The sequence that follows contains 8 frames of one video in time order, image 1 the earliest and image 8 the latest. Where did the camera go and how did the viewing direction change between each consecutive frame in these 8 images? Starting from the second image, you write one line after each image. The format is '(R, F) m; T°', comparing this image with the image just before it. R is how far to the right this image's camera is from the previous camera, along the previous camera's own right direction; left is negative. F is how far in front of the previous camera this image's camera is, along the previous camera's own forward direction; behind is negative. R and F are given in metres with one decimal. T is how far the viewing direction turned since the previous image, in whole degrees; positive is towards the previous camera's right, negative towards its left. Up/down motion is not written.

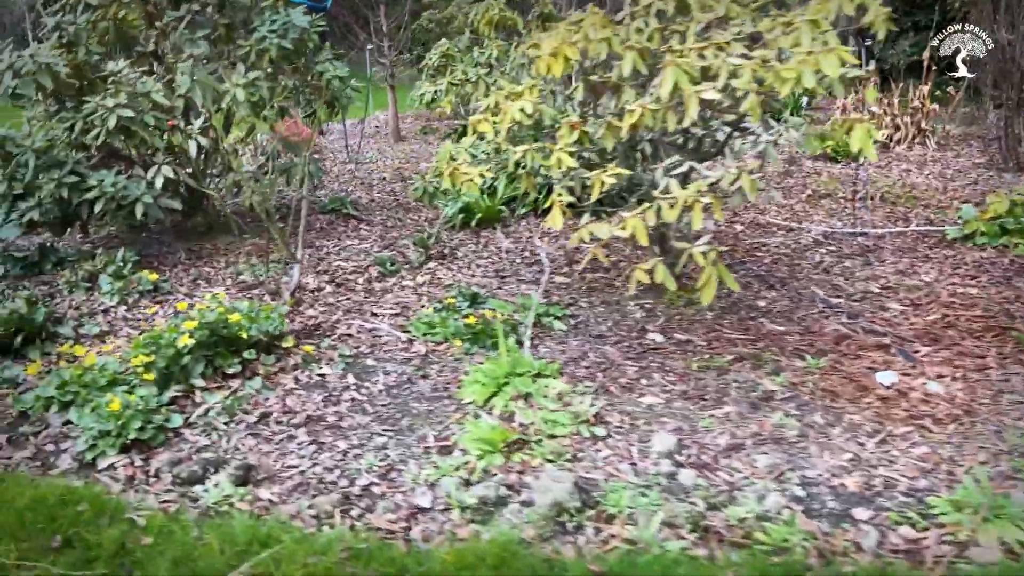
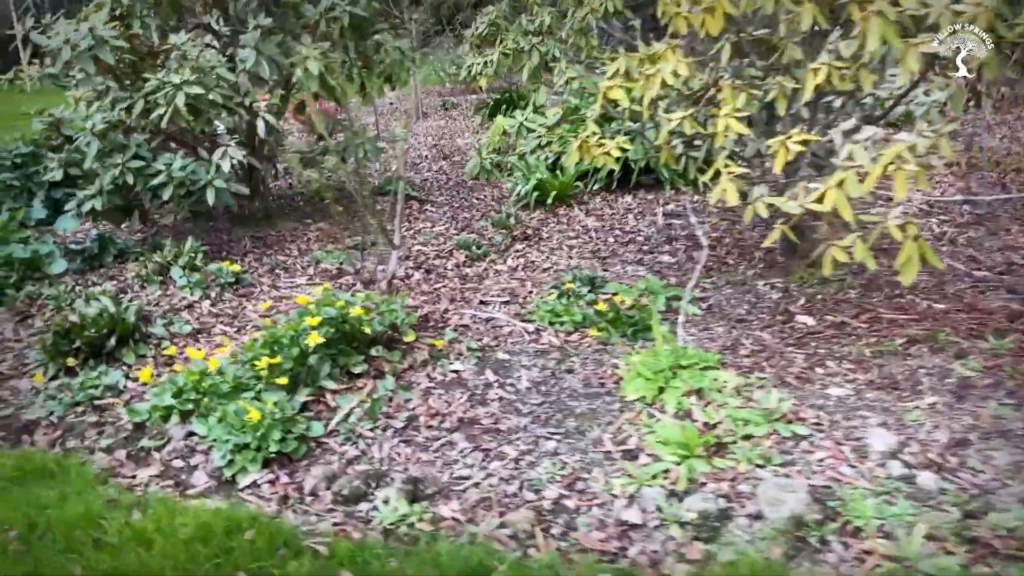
(-0.7, +0.4) m; +1°
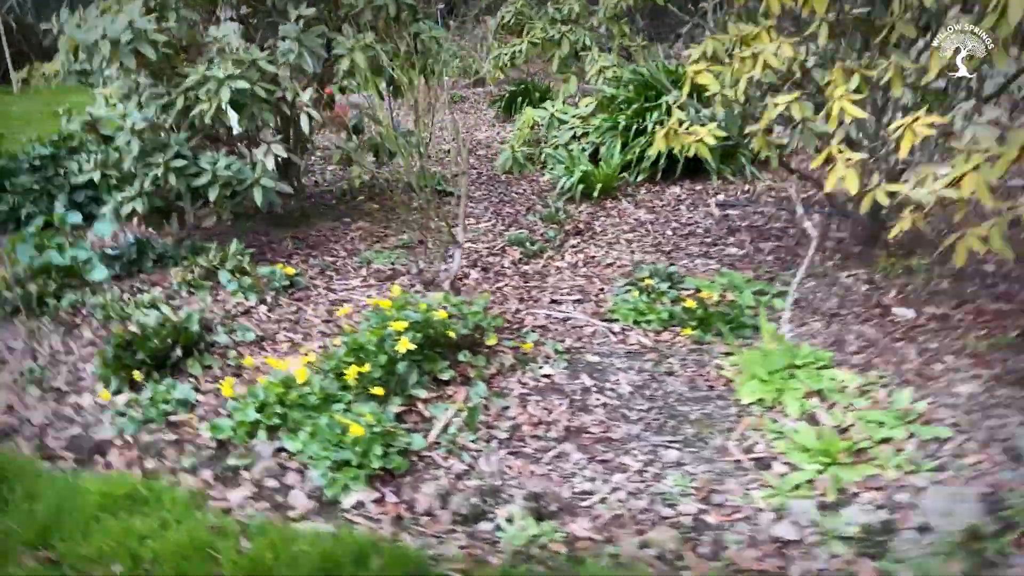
(-0.4, +0.2) m; +1°
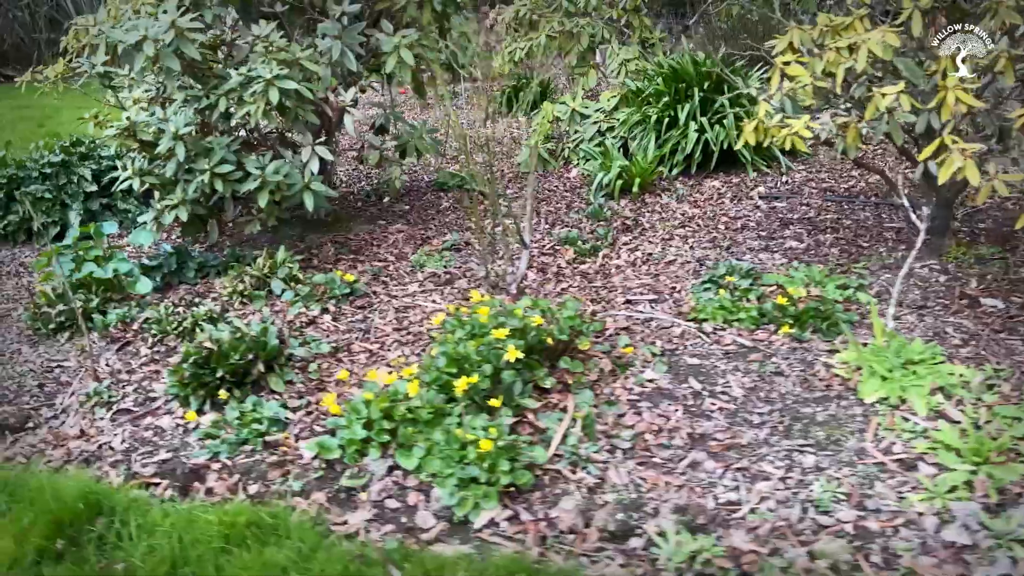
(-0.5, +0.1) m; +2°
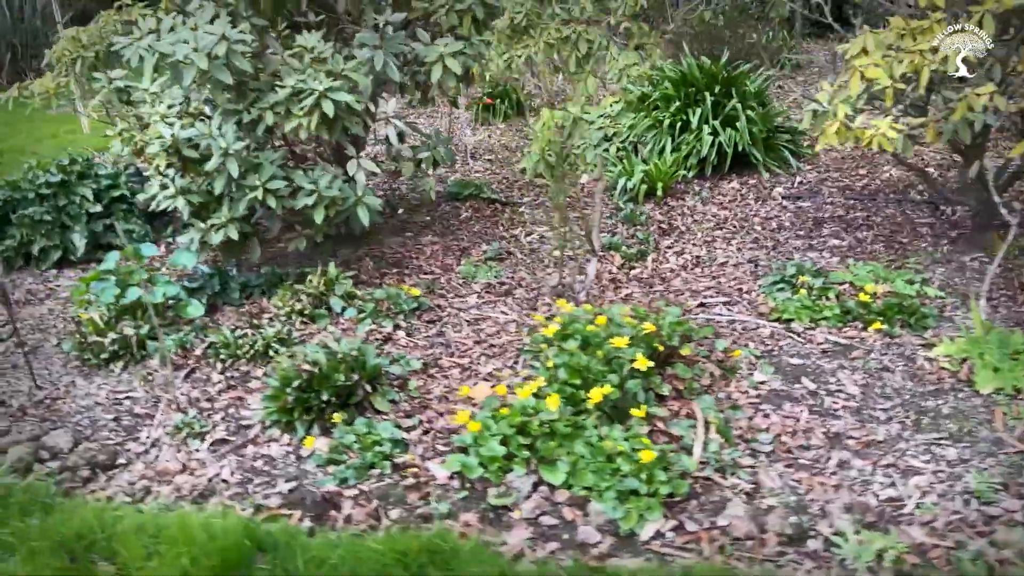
(-0.7, +0.1) m; +5°
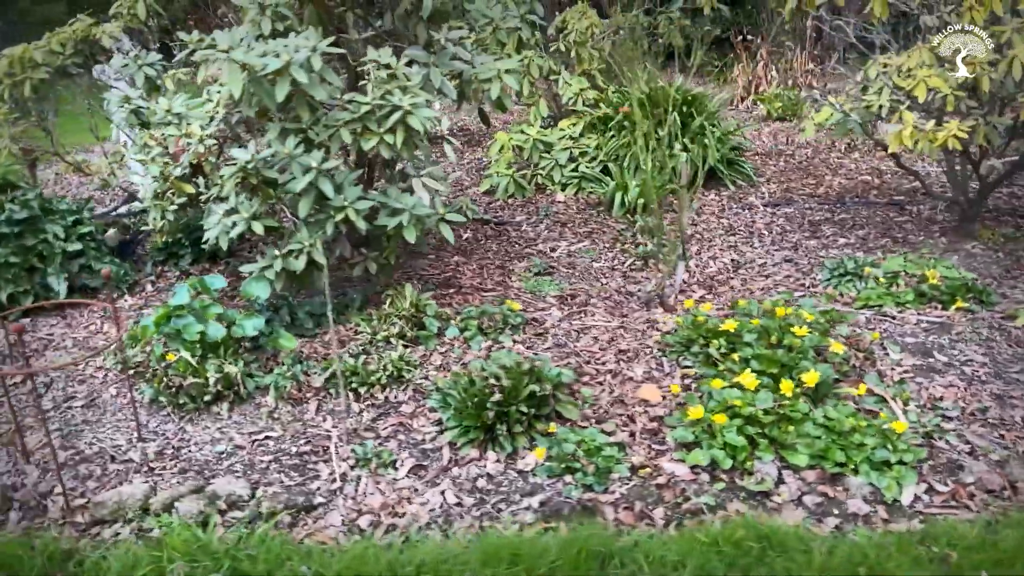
(-1.5, +0.2) m; +13°
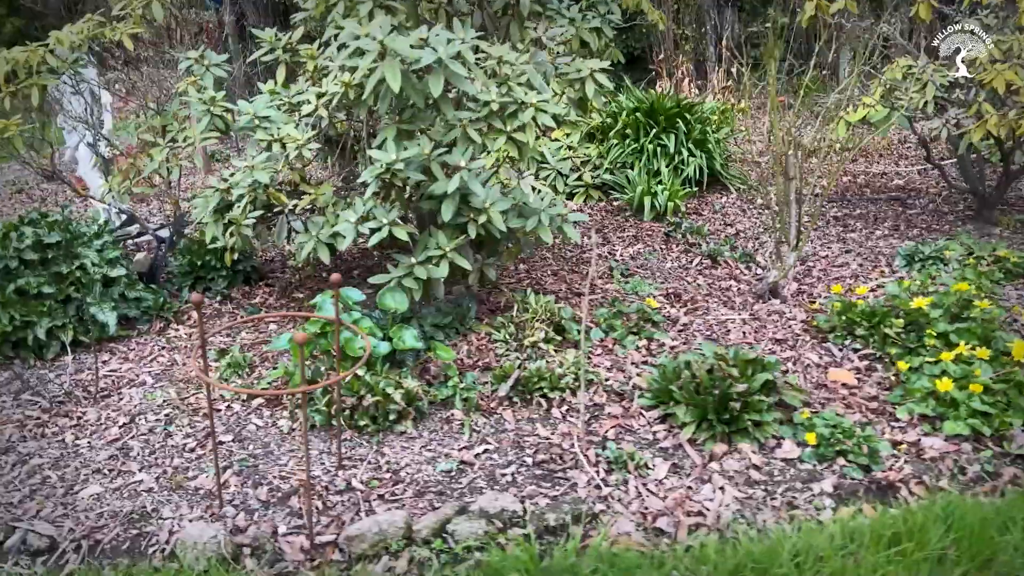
(-1.4, +0.3) m; +10°
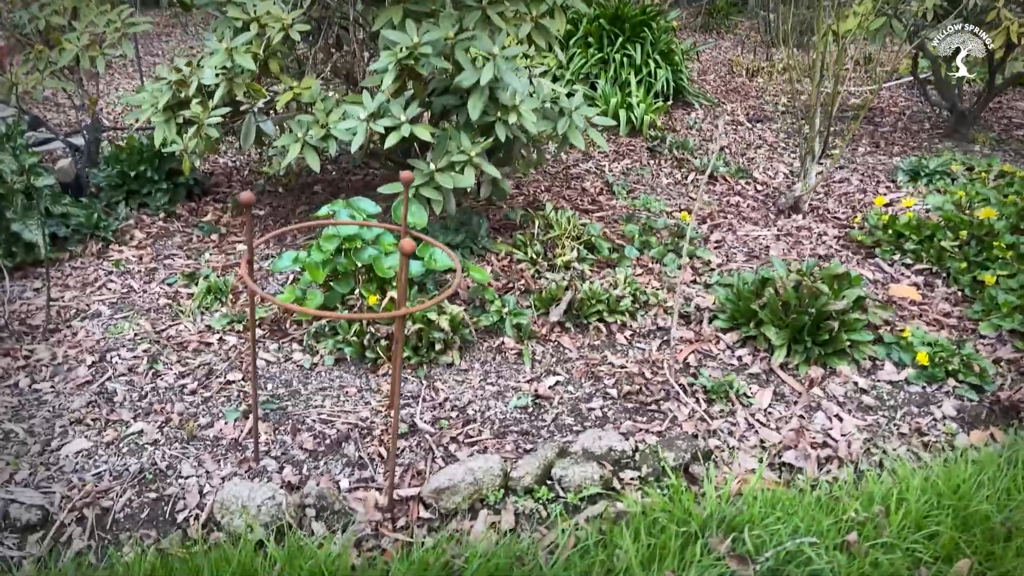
(-0.6, +0.5) m; +8°
